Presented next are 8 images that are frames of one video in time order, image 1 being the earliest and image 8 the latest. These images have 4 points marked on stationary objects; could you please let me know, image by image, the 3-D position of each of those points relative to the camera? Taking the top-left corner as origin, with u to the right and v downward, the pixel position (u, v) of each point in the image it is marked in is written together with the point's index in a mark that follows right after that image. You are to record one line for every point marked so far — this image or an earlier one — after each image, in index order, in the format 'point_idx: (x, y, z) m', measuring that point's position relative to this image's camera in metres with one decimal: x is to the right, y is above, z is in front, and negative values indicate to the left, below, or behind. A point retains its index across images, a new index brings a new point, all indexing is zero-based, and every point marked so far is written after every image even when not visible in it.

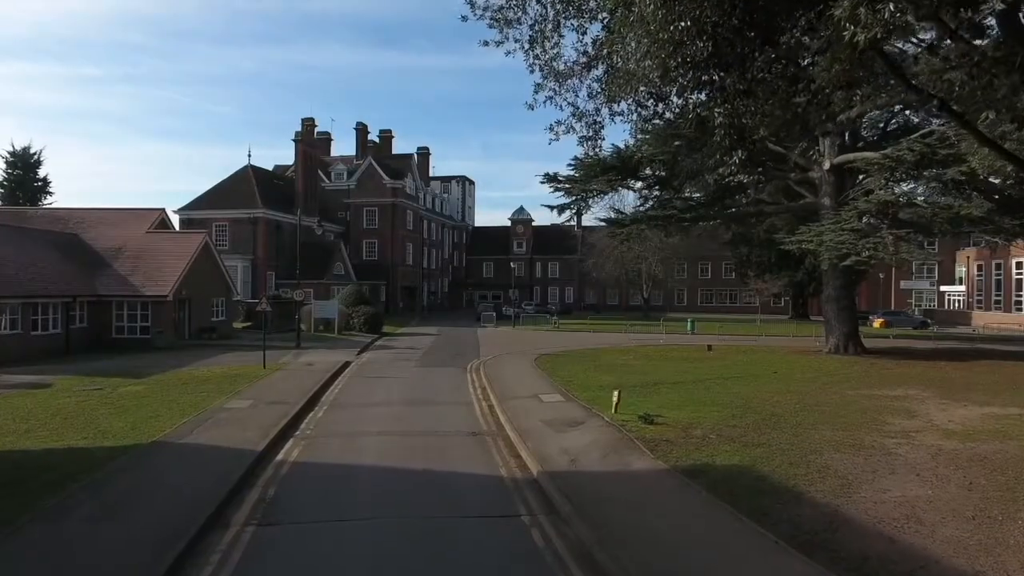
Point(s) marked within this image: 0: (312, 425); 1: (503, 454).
0: (-3.5, -2.4, +15.0) m
1: (-0.1, -2.5, +12.6) m
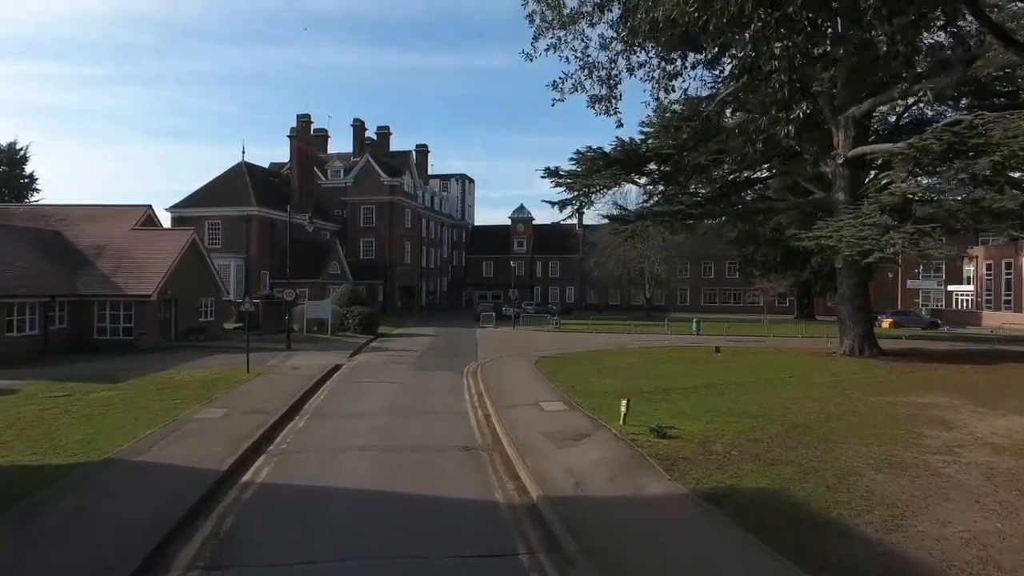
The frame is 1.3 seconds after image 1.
0: (-3.6, -2.4, +13.6) m
1: (-0.2, -2.4, +11.2) m
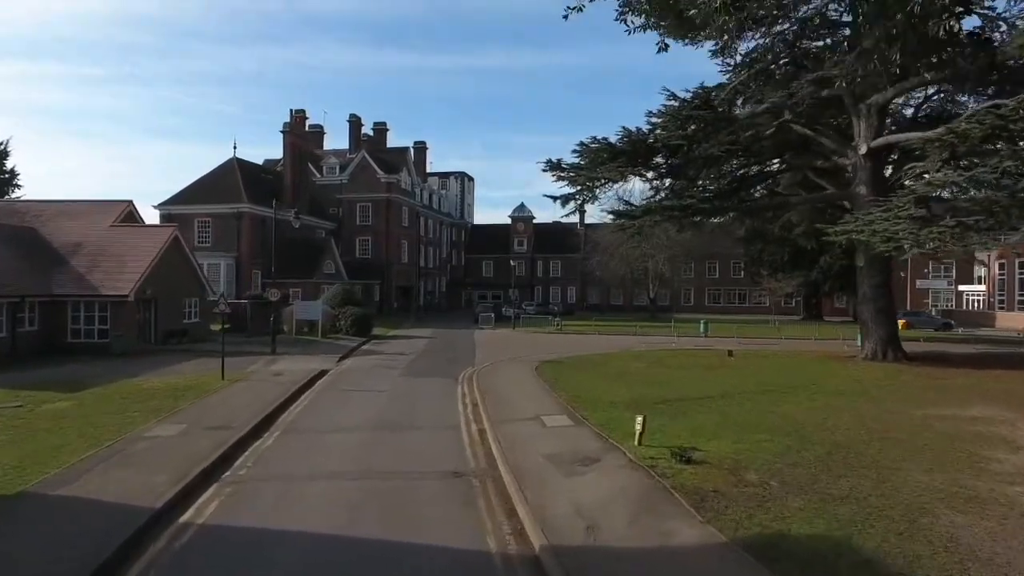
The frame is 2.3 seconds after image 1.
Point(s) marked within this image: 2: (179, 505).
0: (-3.6, -2.4, +11.8) m
1: (-0.2, -2.4, +9.3) m
2: (-3.6, -2.4, +9.3) m
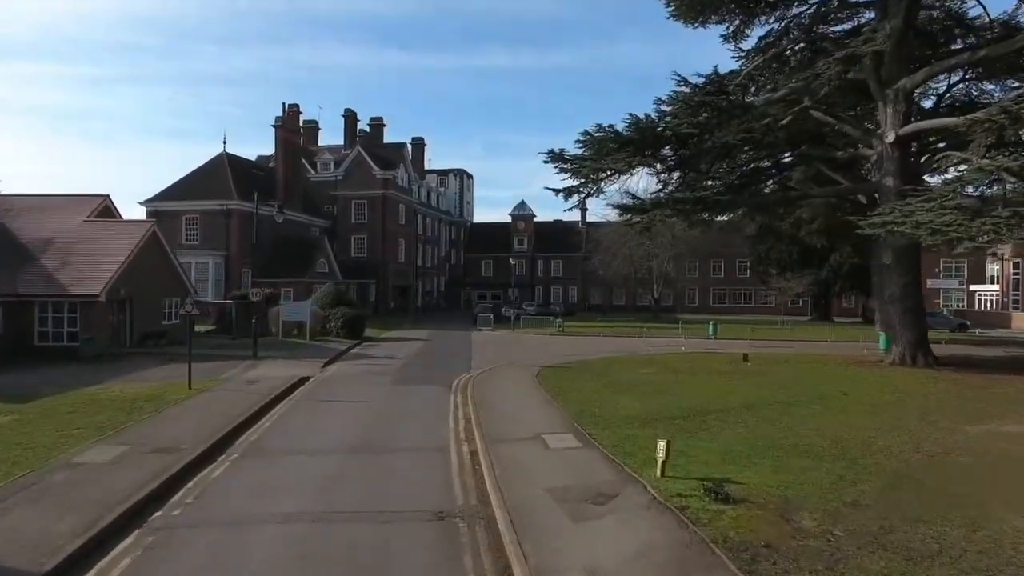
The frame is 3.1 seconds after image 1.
0: (-3.6, -2.3, +9.8) m
1: (-0.3, -2.4, +7.3) m
2: (-3.7, -2.3, +7.3) m
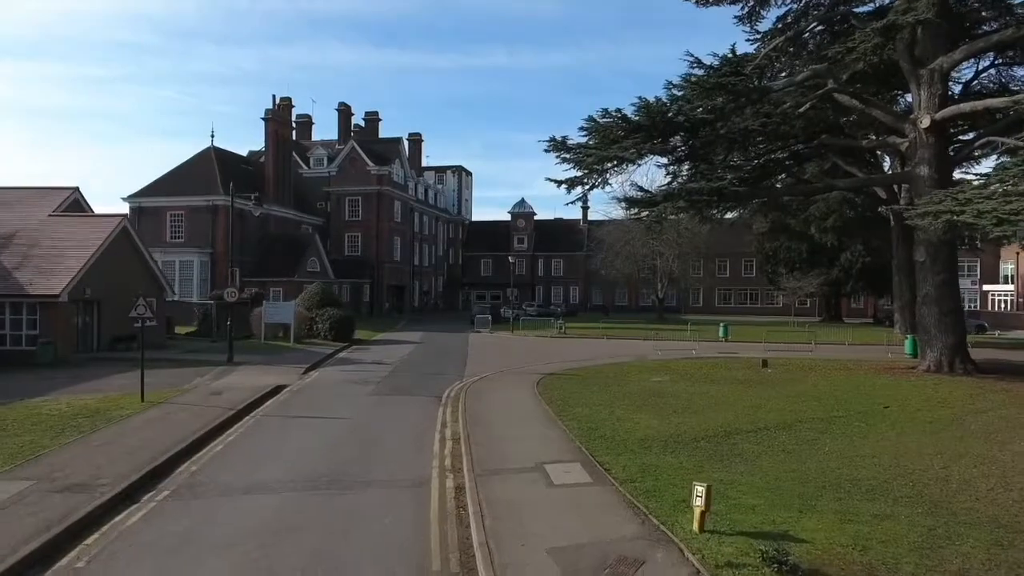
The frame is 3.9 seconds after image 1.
0: (-3.7, -2.3, +7.5) m
1: (-0.3, -2.4, +5.1) m
2: (-3.7, -2.3, +5.1) m
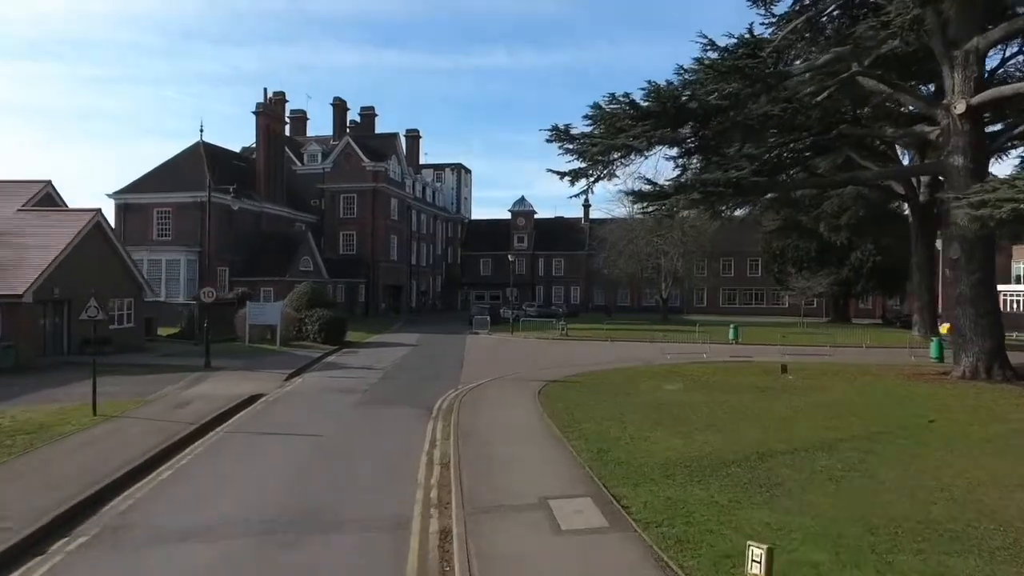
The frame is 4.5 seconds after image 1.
0: (-3.7, -2.3, +5.7) m
1: (-0.3, -2.4, +3.2) m
2: (-3.7, -2.3, +3.2) m
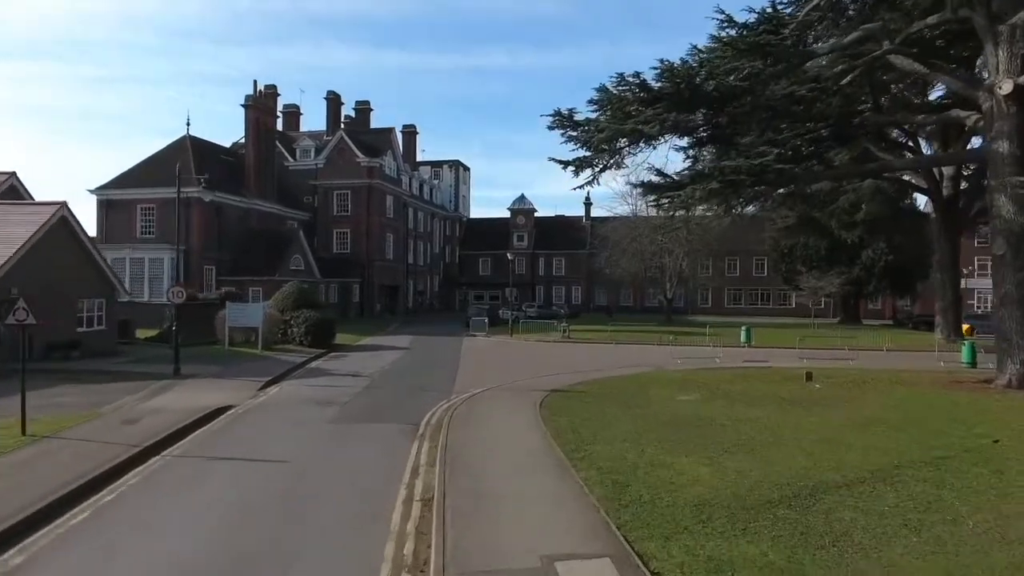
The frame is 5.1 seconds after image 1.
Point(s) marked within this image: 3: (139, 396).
0: (-3.8, -2.3, +3.7) m
1: (-0.4, -2.3, +1.2) m
2: (-3.8, -2.3, +1.2) m
3: (-7.7, -2.2, +17.8) m
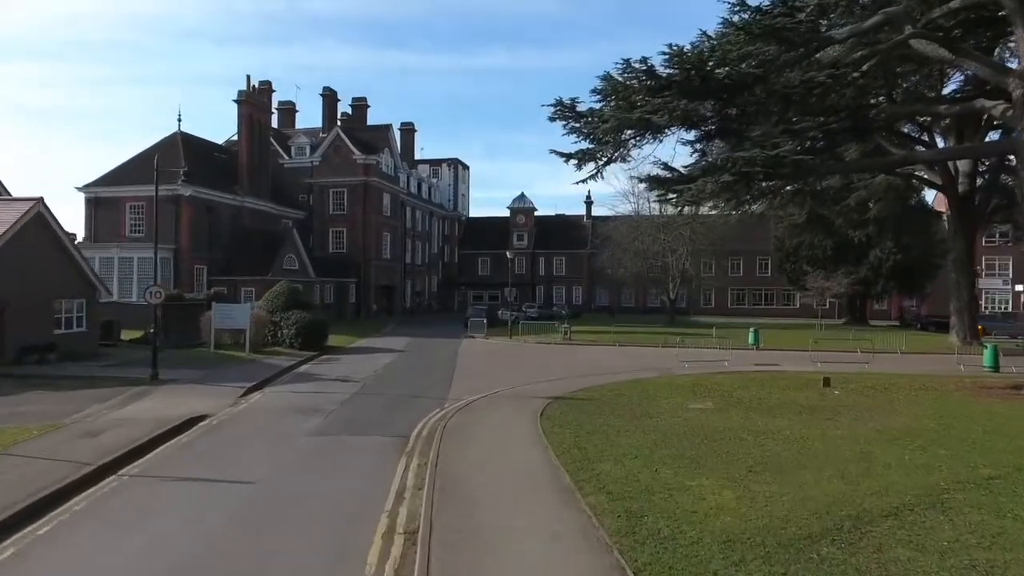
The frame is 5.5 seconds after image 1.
0: (-3.8, -2.3, +2.4) m
1: (-0.4, -2.3, 0.0) m
2: (-3.8, -2.3, 0.0) m
3: (-7.7, -2.2, +16.6) m
